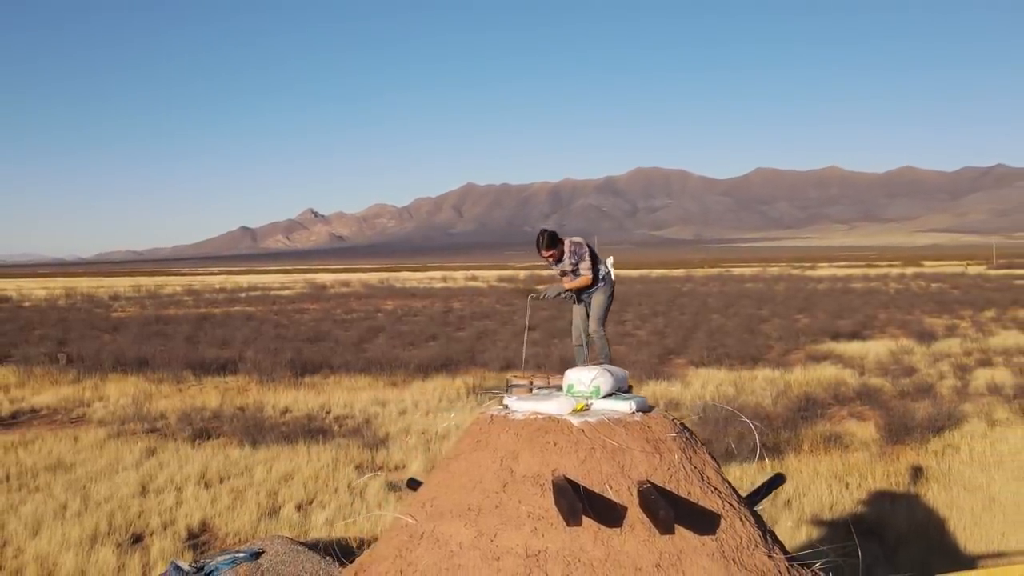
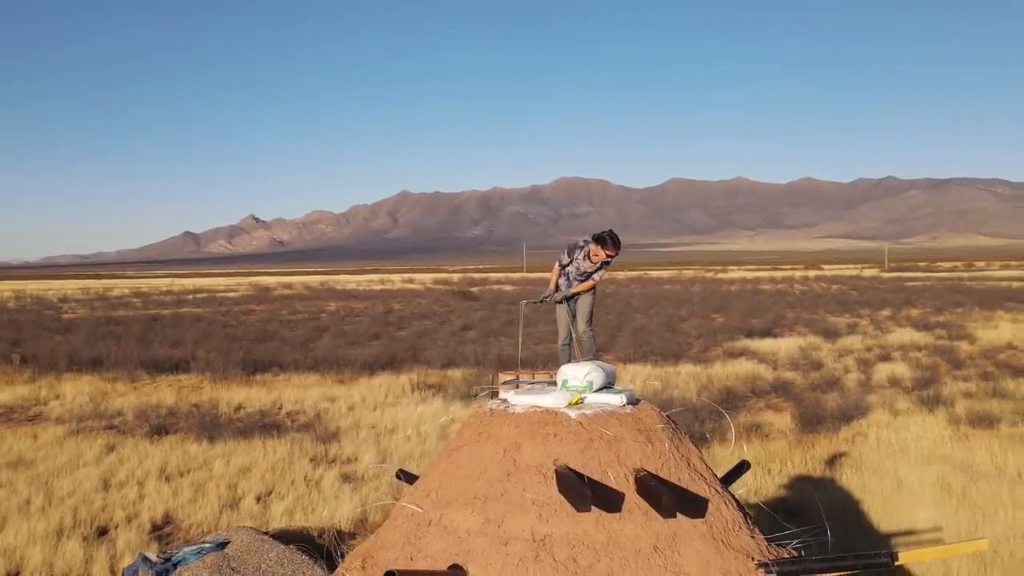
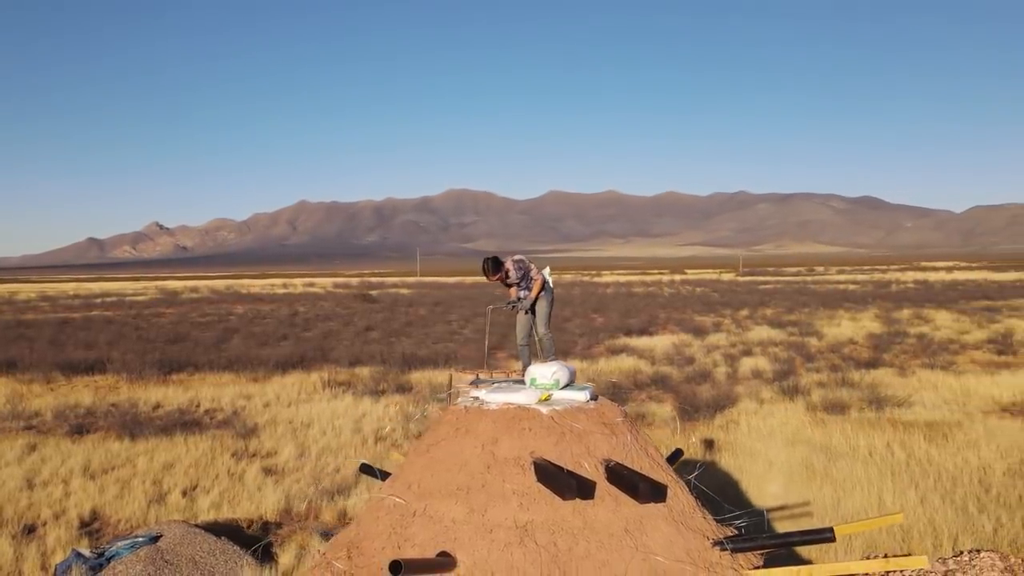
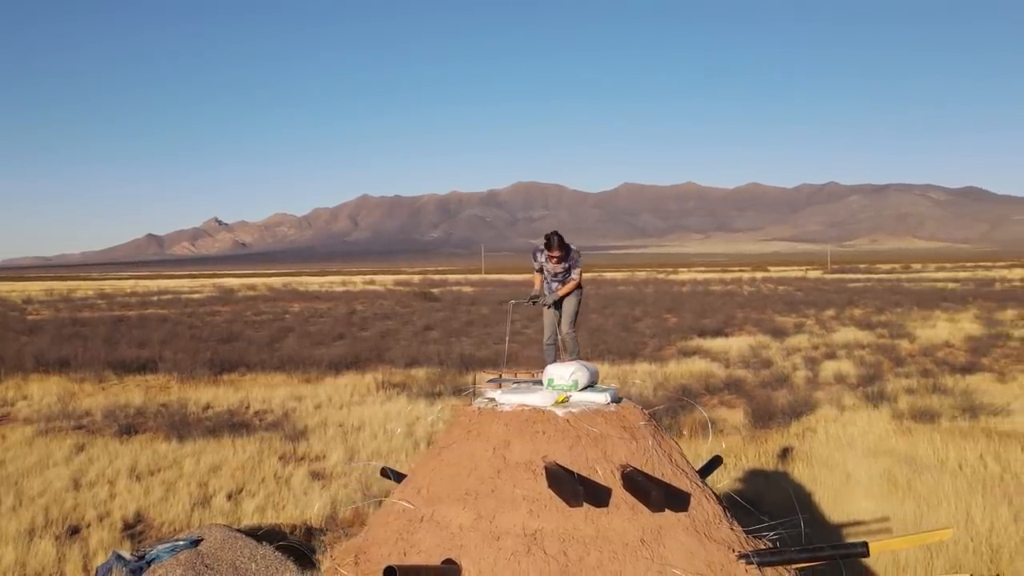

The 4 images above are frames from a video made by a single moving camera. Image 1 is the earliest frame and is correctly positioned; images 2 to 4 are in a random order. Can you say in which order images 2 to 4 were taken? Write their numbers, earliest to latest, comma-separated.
2, 4, 3
